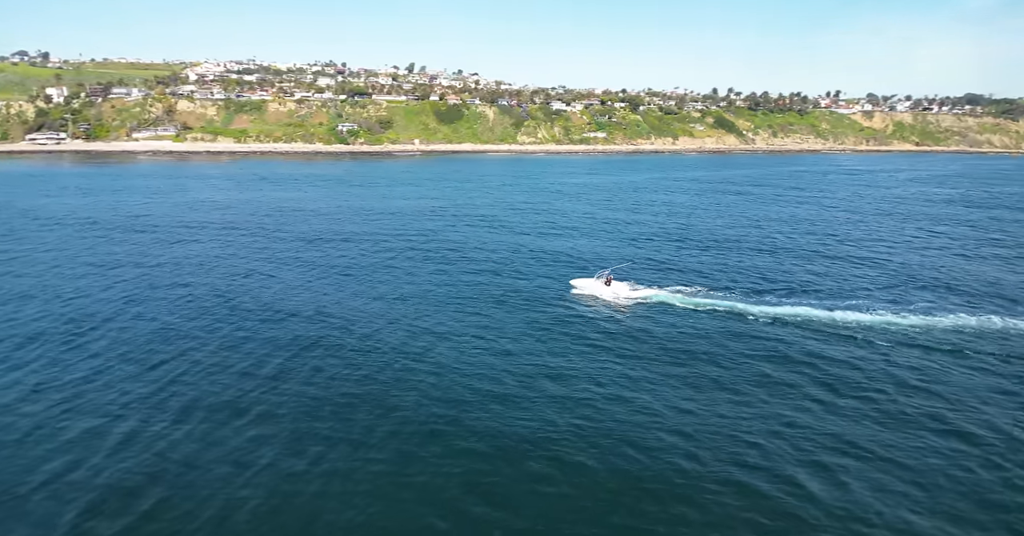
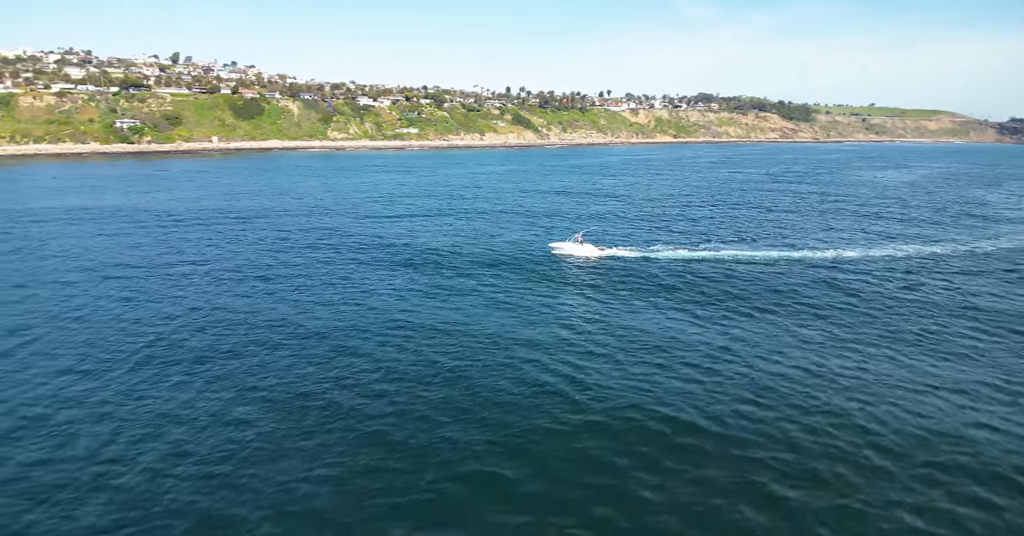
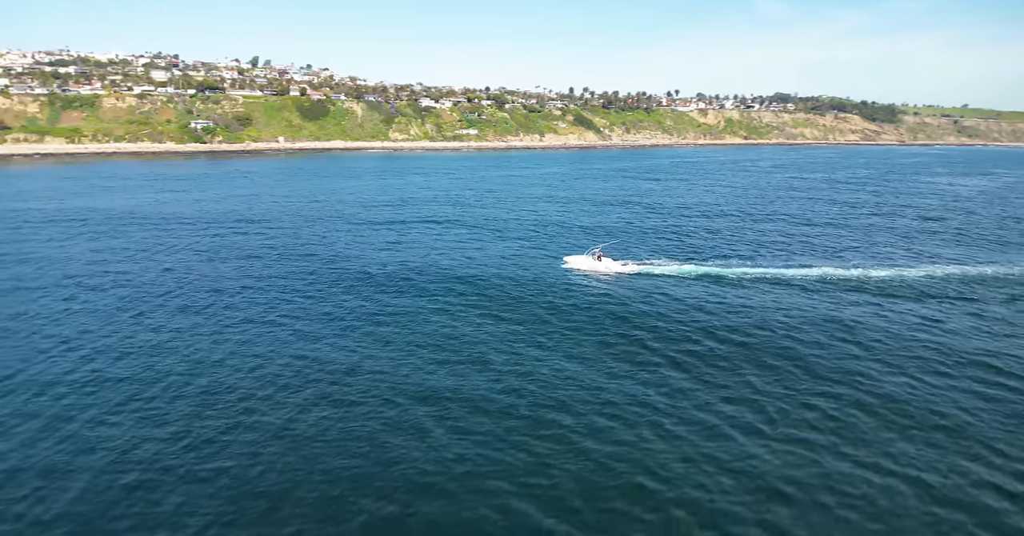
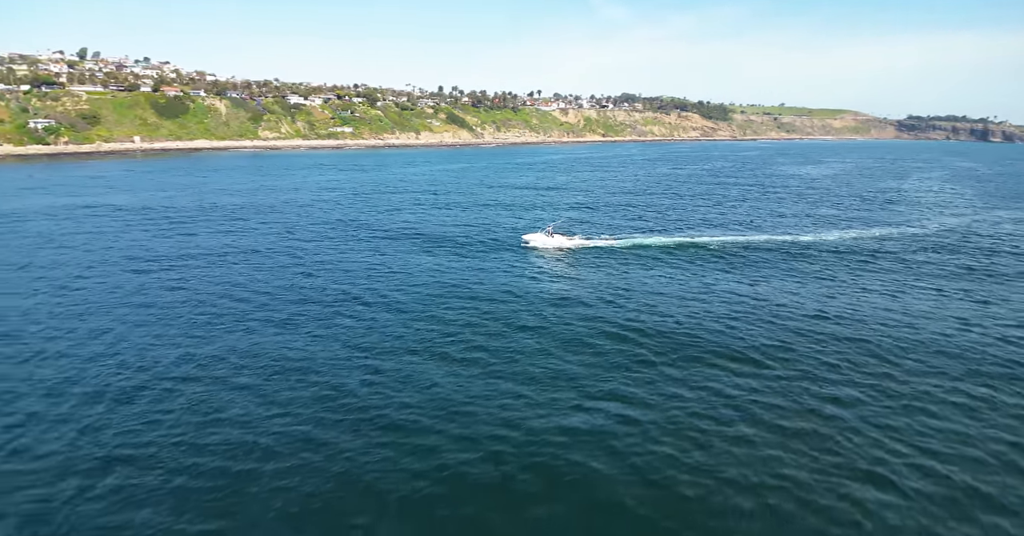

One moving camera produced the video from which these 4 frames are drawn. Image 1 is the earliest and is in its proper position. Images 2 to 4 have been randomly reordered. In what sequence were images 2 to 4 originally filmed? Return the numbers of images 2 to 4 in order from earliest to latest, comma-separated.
3, 2, 4
